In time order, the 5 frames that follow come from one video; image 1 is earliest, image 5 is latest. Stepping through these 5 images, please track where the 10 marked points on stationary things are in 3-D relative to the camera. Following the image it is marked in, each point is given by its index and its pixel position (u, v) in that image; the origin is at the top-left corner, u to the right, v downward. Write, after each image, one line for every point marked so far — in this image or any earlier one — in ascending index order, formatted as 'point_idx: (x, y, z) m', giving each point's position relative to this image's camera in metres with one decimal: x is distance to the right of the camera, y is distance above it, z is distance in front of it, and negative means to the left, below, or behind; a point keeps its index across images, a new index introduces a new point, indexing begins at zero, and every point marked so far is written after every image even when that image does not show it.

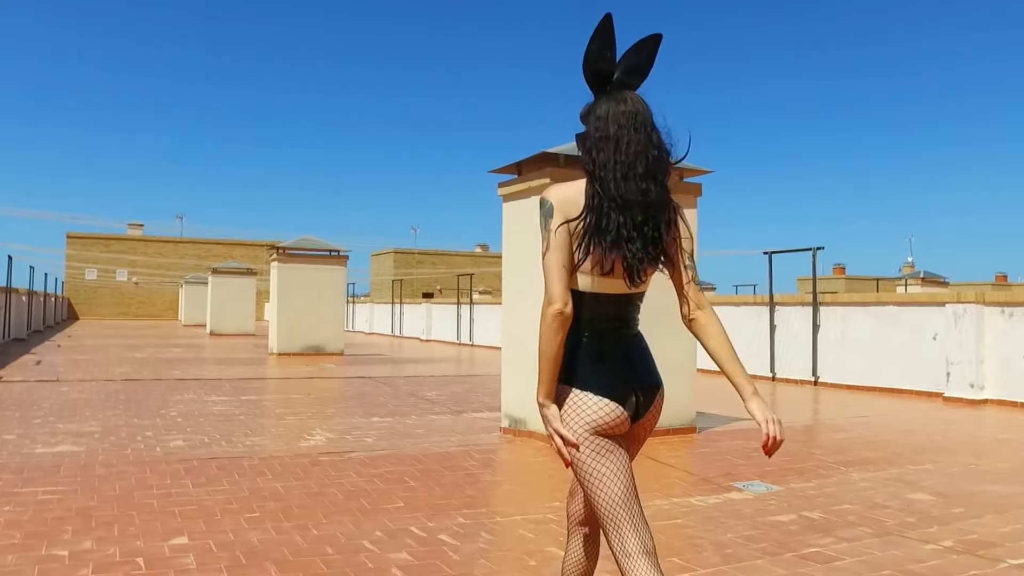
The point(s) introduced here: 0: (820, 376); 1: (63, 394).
0: (+5.0, -1.4, +13.1) m
1: (-5.6, -1.3, +10.0) m
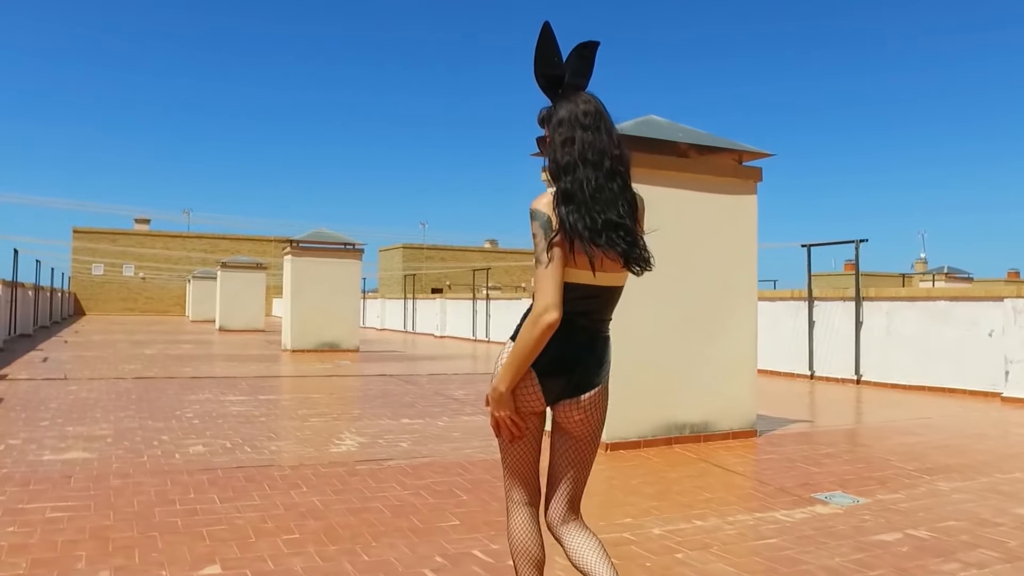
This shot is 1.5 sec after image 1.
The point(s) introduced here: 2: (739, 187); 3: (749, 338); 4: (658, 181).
0: (+5.4, -1.3, +12.5) m
1: (-5.2, -1.2, +9.4) m
2: (+2.0, +0.9, +7.2) m
3: (+2.1, -0.4, +7.2) m
4: (+1.3, +0.9, +6.8) m
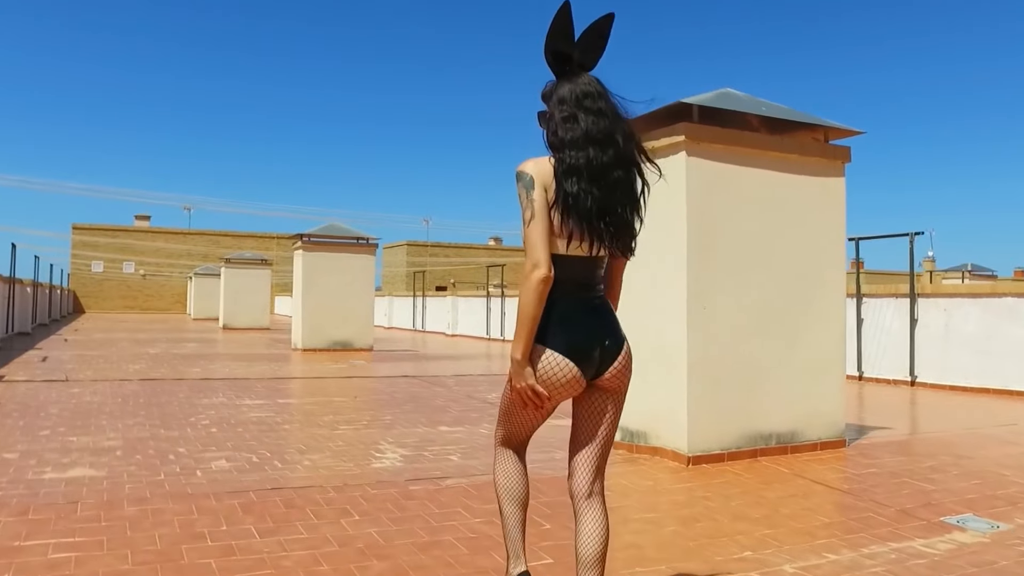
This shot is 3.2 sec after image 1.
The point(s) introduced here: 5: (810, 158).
0: (+5.9, -1.3, +11.7) m
1: (-4.7, -1.2, +8.6) m
2: (+2.5, +0.9, +6.4) m
3: (+2.6, -0.4, +6.4) m
4: (+1.7, +0.9, +6.0) m
5: (+2.3, +1.0, +6.3) m
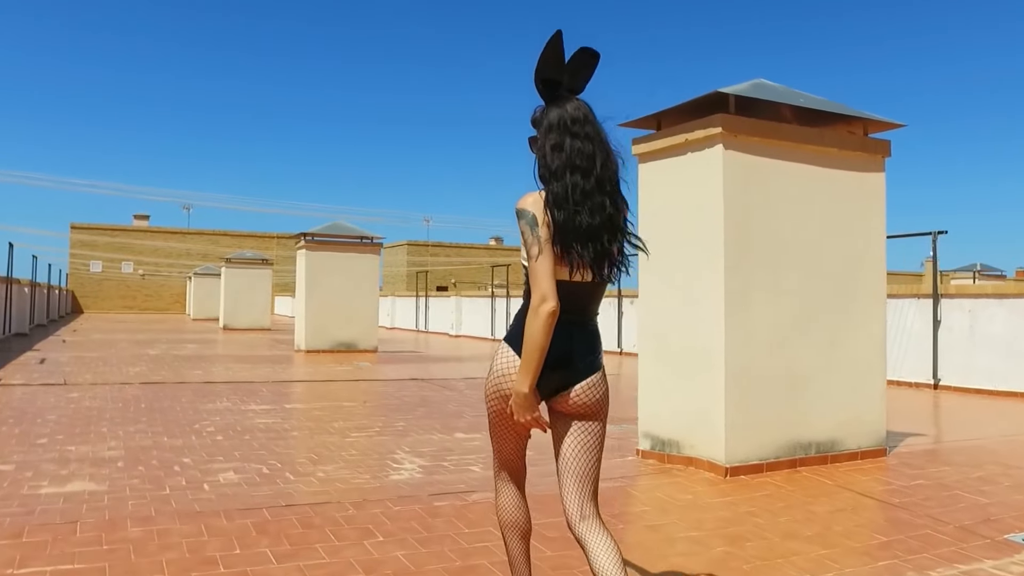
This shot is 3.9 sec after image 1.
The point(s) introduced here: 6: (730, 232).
0: (+6.0, -1.3, +11.4) m
1: (-4.5, -1.2, +8.3) m
2: (+2.7, +0.9, +6.1) m
3: (+2.7, -0.4, +6.0) m
4: (+1.9, +0.9, +5.7) m
5: (+2.5, +1.0, +6.0) m
6: (+1.5, +0.4, +5.4) m
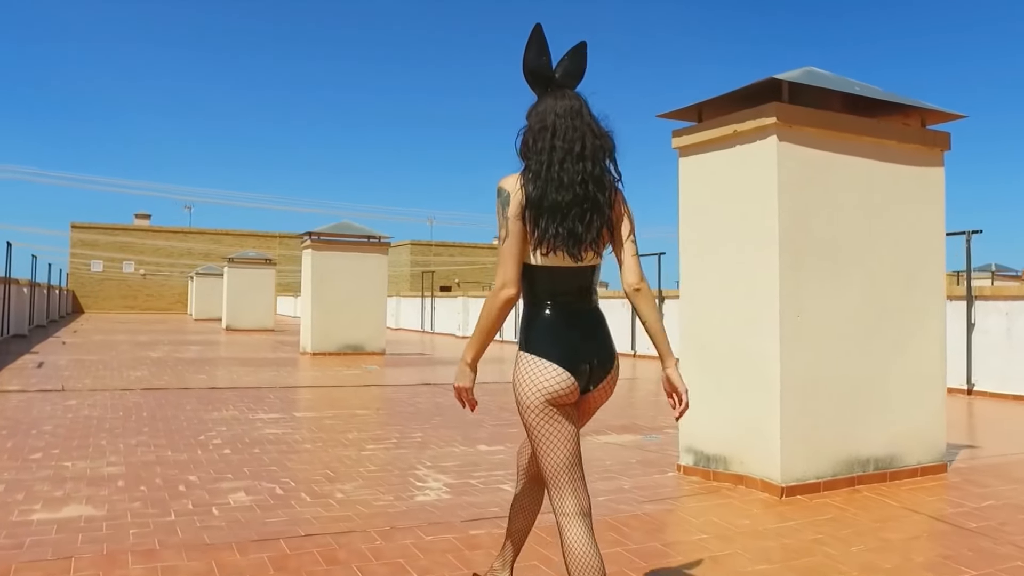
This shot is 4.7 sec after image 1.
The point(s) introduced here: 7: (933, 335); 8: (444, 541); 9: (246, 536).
0: (+6.3, -1.3, +10.9) m
1: (-4.3, -1.2, +7.9) m
2: (+2.9, +0.9, +5.6) m
3: (+2.9, -0.4, +5.6) m
4: (+2.1, +0.9, +5.2) m
5: (+2.7, +1.0, +5.5) m
6: (+1.7, +0.4, +4.9) m
7: (+2.9, -0.3, +5.6) m
8: (-0.3, -1.2, +3.8) m
9: (-1.3, -1.2, +3.8) m
